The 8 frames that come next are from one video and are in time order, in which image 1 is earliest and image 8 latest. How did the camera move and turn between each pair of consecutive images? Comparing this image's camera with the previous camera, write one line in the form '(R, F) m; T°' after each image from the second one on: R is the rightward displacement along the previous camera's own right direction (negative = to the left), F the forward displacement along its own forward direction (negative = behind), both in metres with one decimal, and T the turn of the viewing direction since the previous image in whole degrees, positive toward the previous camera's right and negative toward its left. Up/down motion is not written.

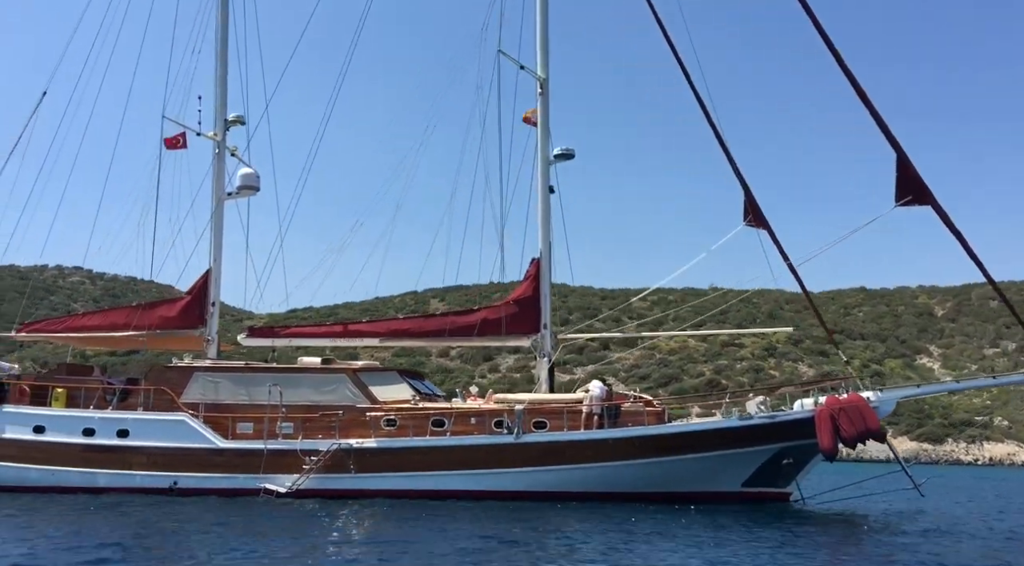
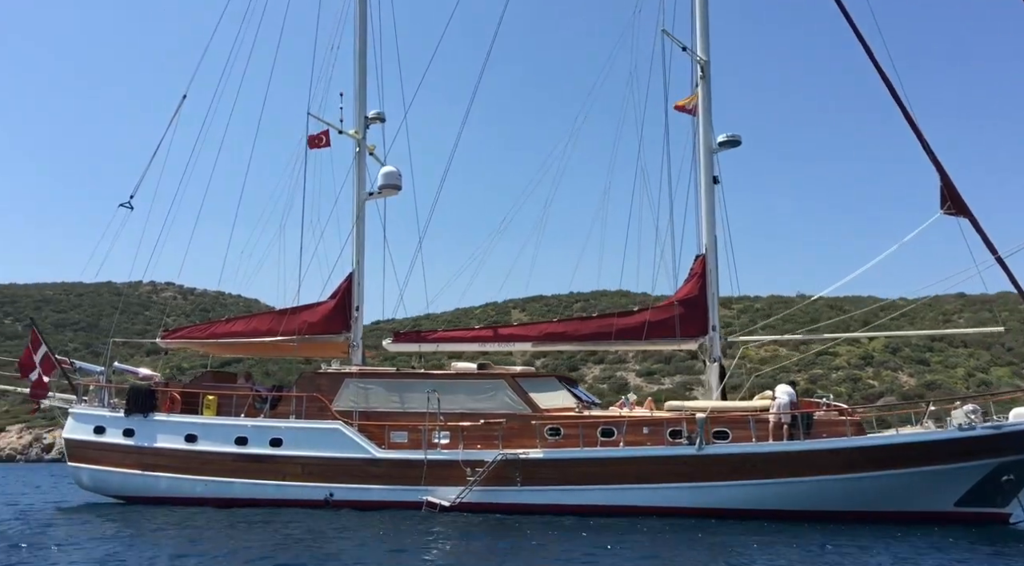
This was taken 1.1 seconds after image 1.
(-1.7, +1.0) m; -5°
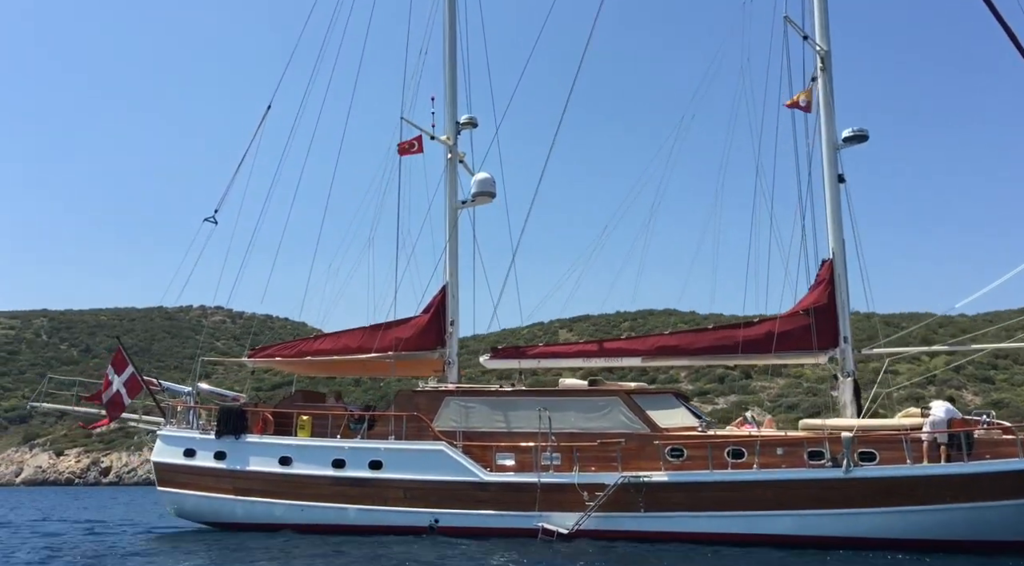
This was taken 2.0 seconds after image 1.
(-1.2, +0.9) m; -3°
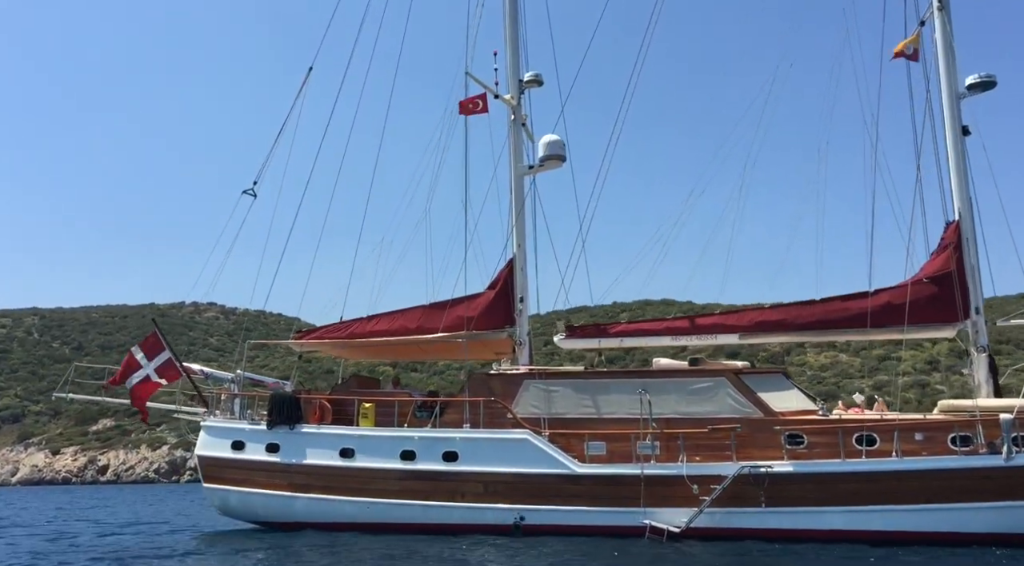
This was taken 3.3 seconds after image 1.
(-1.5, +1.5) m; +1°
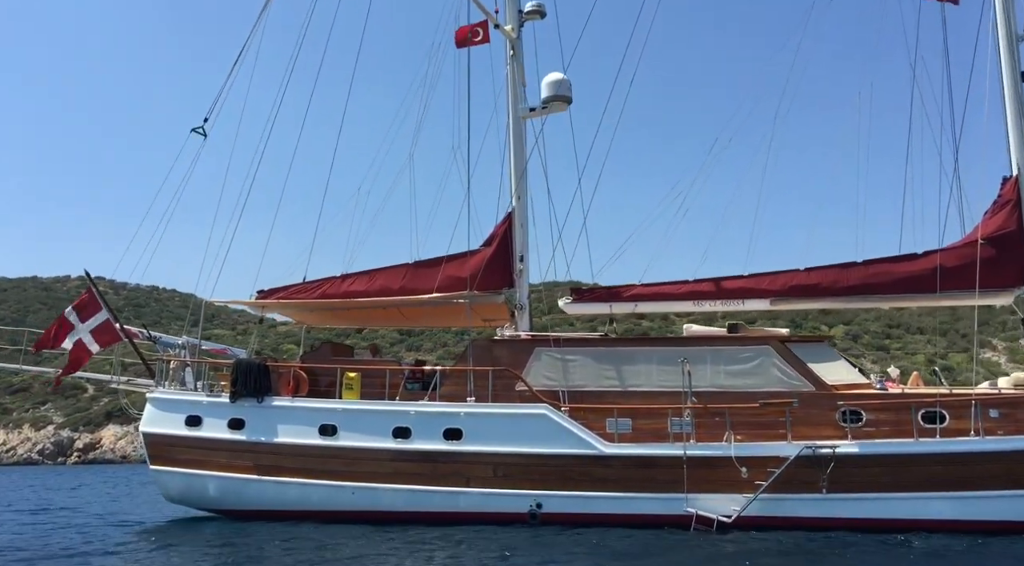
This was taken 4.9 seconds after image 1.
(-1.5, +1.8) m; +7°
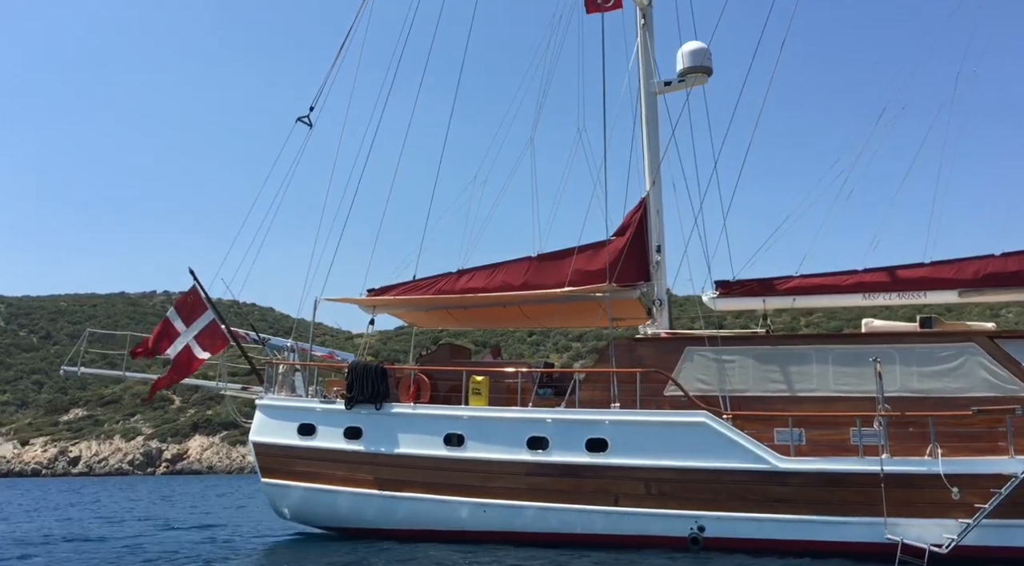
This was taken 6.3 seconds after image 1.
(-1.0, +1.3) m; -5°
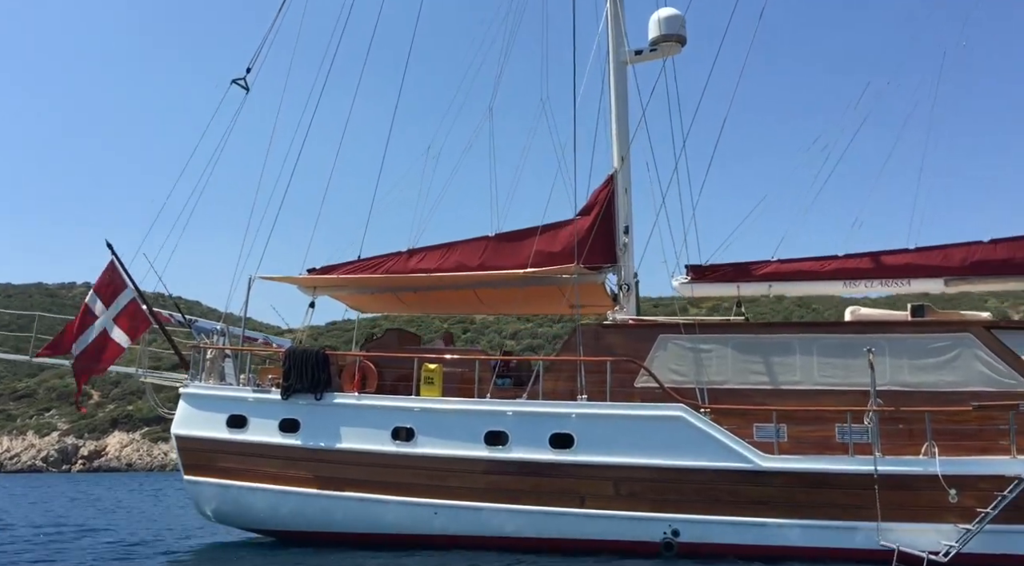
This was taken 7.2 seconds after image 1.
(-0.3, +1.0) m; +5°
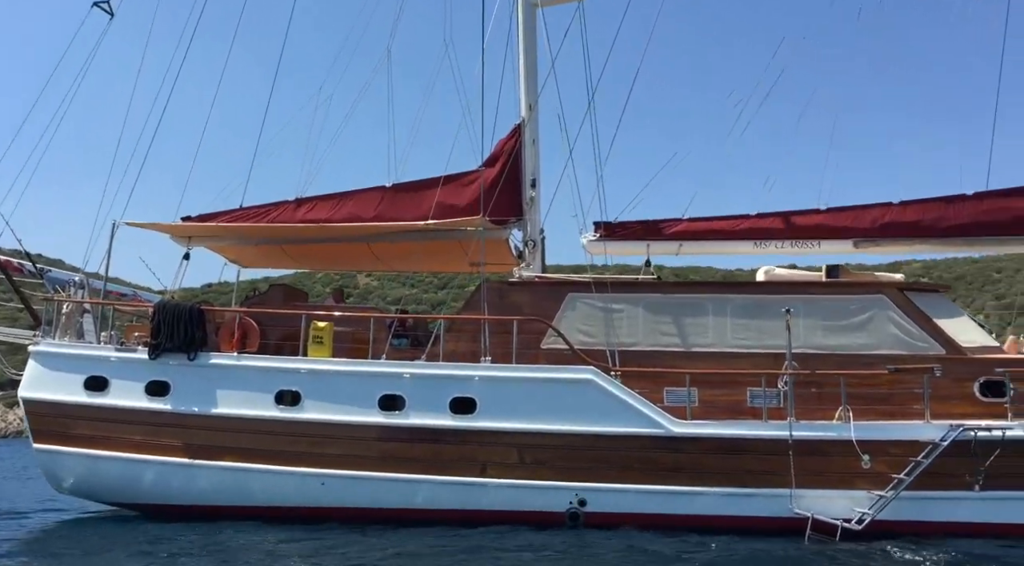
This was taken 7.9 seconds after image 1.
(+0.1, +0.7) m; +6°
